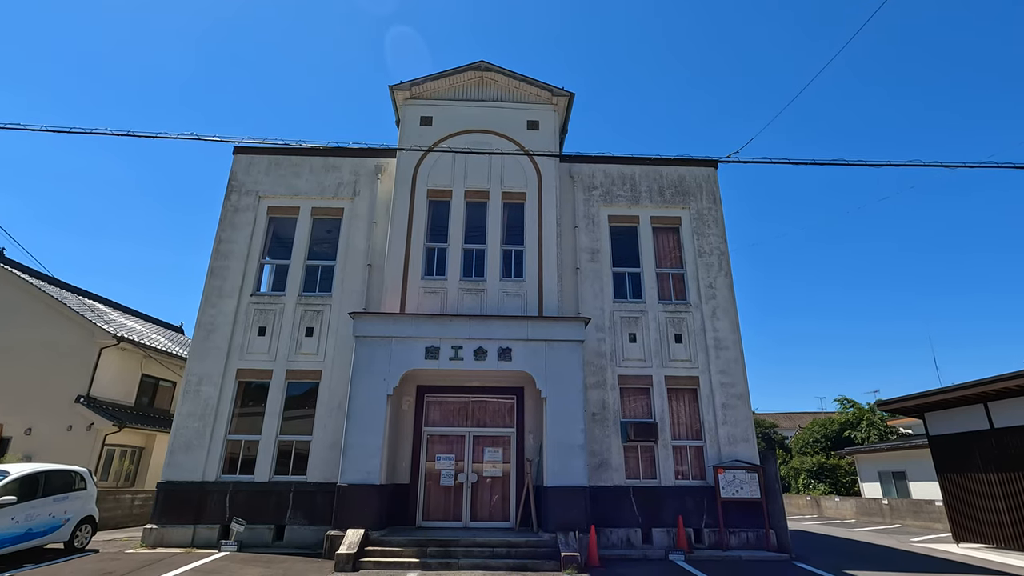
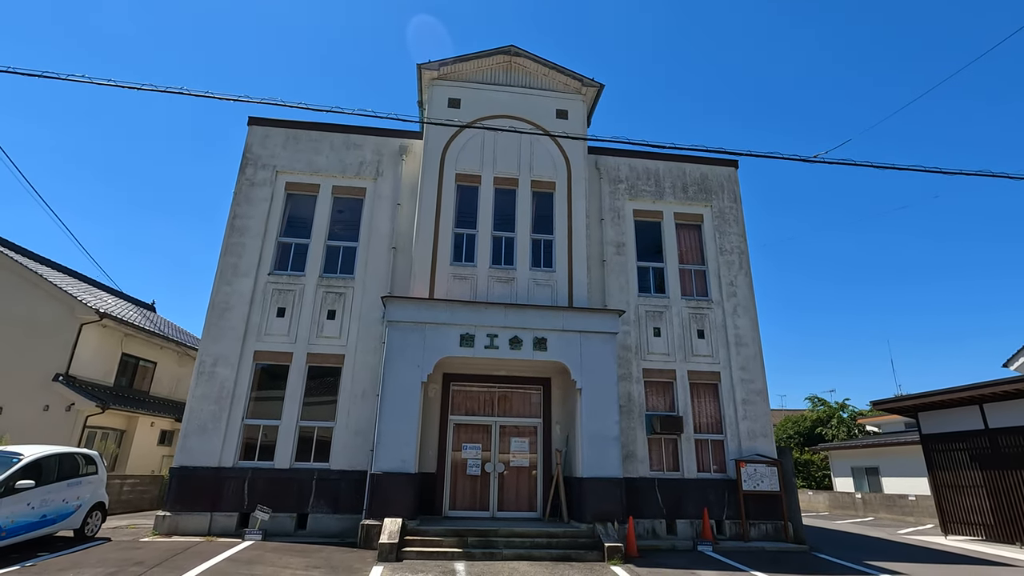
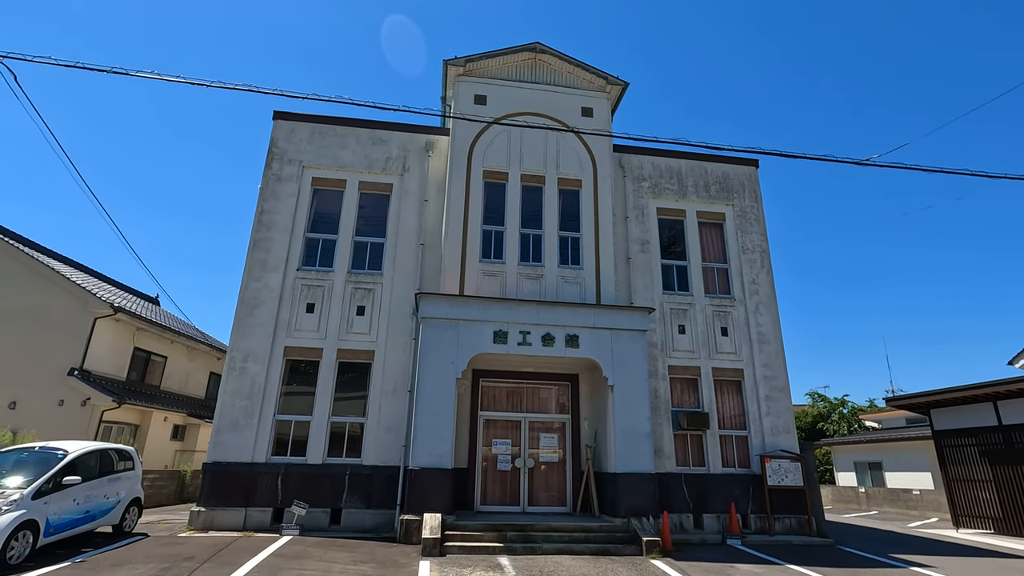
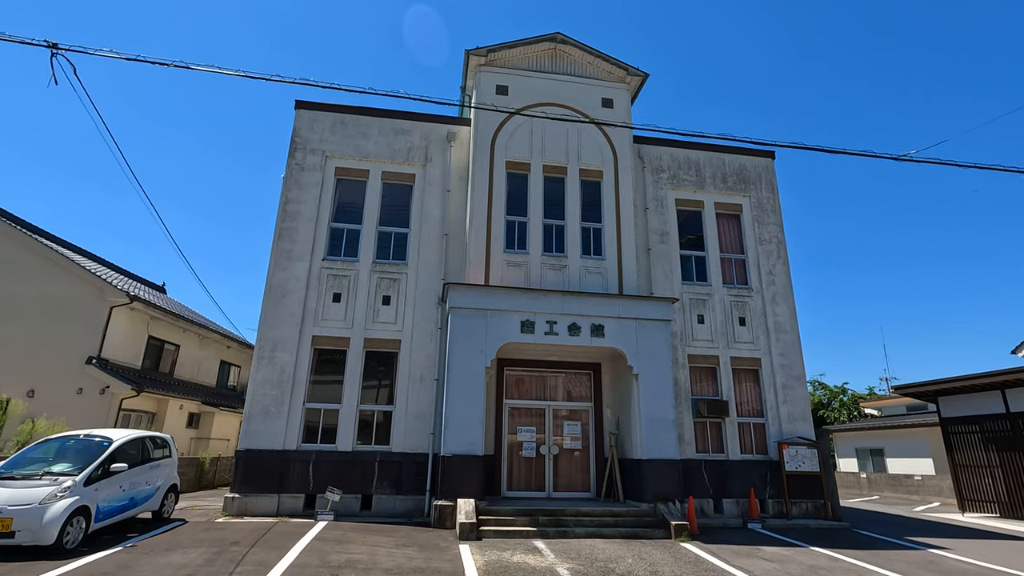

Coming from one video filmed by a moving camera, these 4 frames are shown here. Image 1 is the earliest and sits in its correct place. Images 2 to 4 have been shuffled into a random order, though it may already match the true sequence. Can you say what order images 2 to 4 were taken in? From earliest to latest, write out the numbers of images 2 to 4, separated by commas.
2, 3, 4
